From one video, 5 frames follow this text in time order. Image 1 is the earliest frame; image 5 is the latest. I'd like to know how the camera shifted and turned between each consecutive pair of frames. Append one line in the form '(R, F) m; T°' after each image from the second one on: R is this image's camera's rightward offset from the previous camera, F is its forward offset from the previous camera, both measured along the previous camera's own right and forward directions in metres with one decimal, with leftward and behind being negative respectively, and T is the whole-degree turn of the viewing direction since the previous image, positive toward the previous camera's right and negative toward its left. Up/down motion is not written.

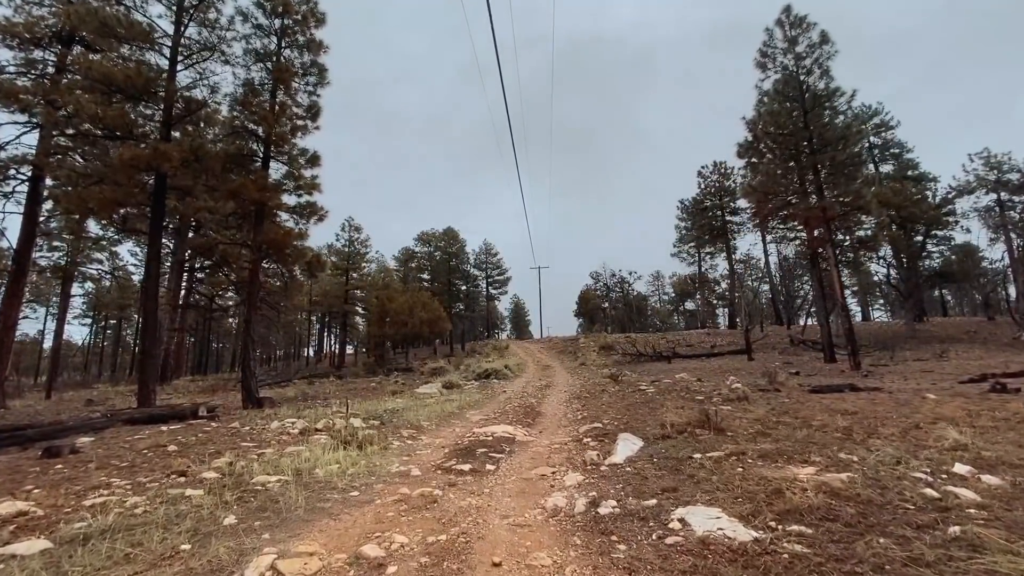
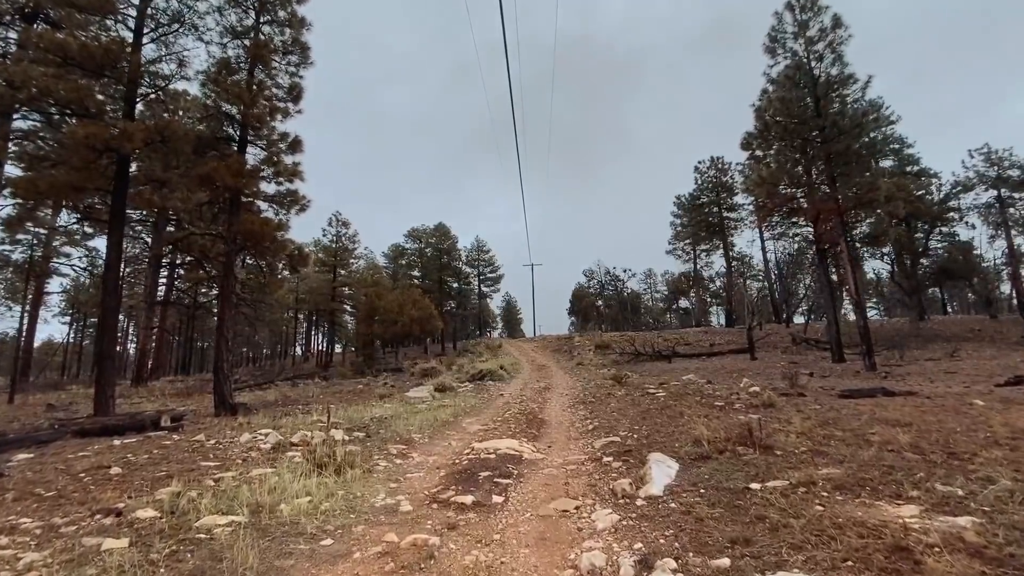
(-0.2, +0.9) m; +1°
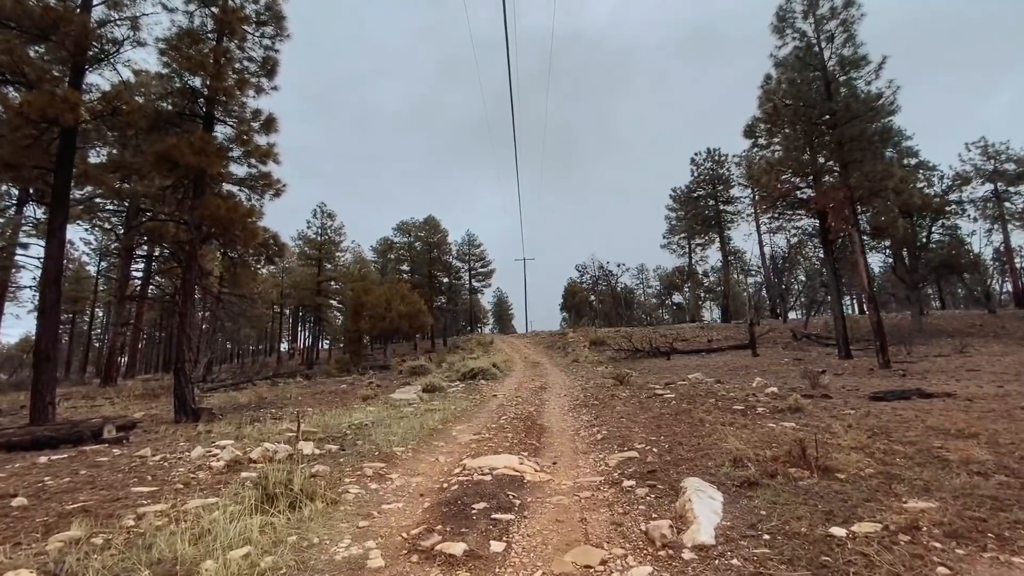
(-0.1, +0.9) m; +1°
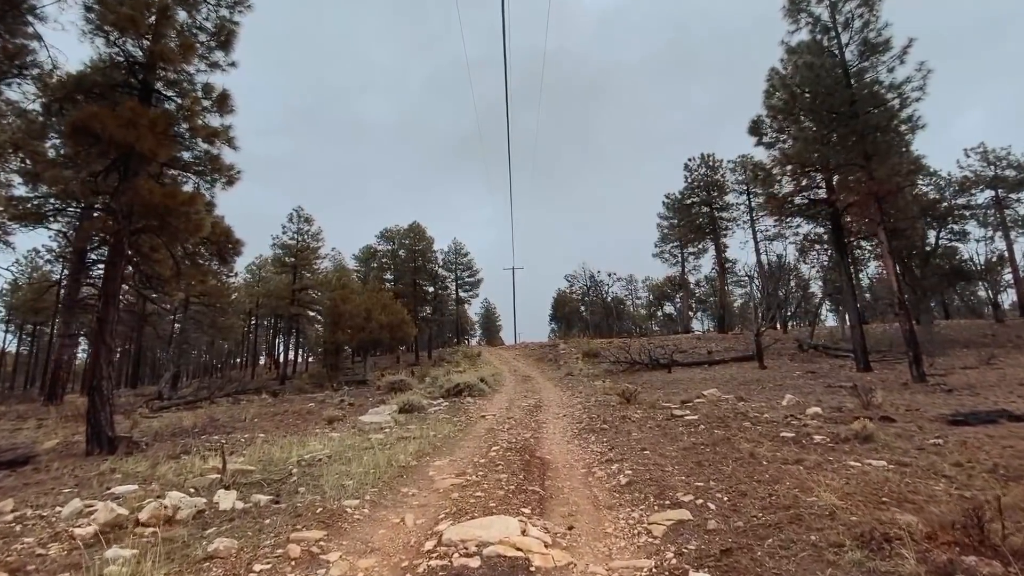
(-0.1, +1.5) m; +2°
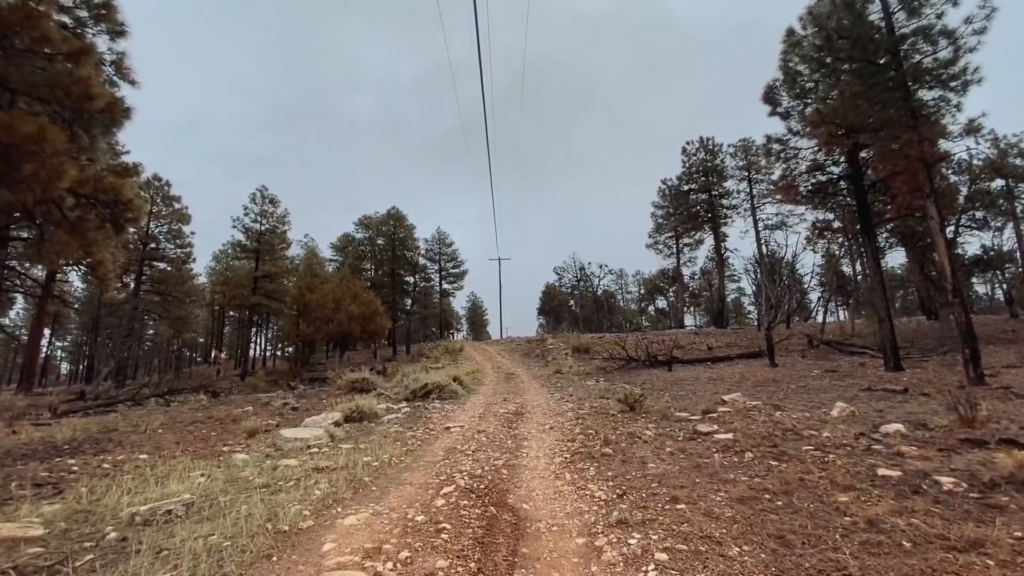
(+0.3, +2.1) m; +1°
